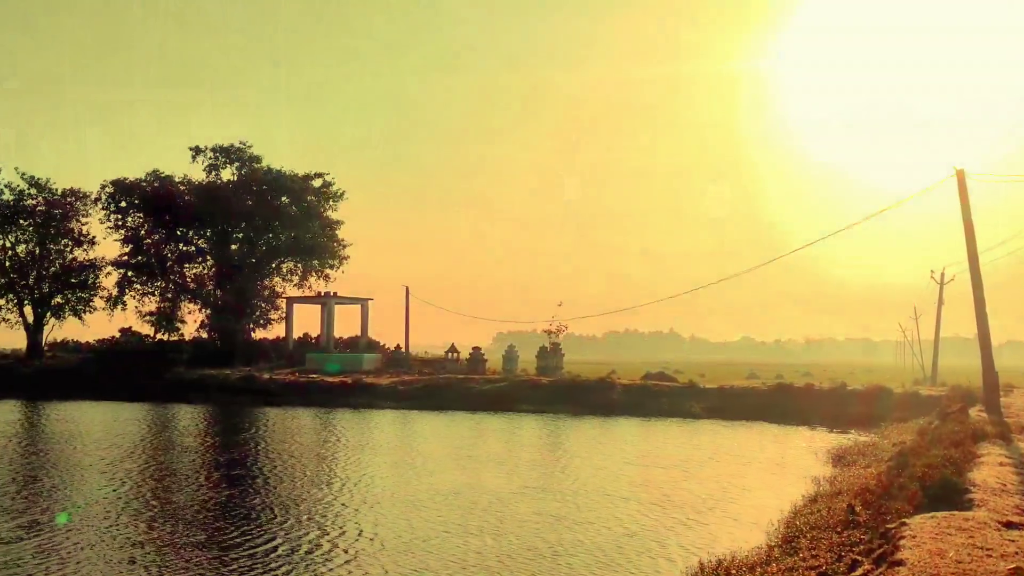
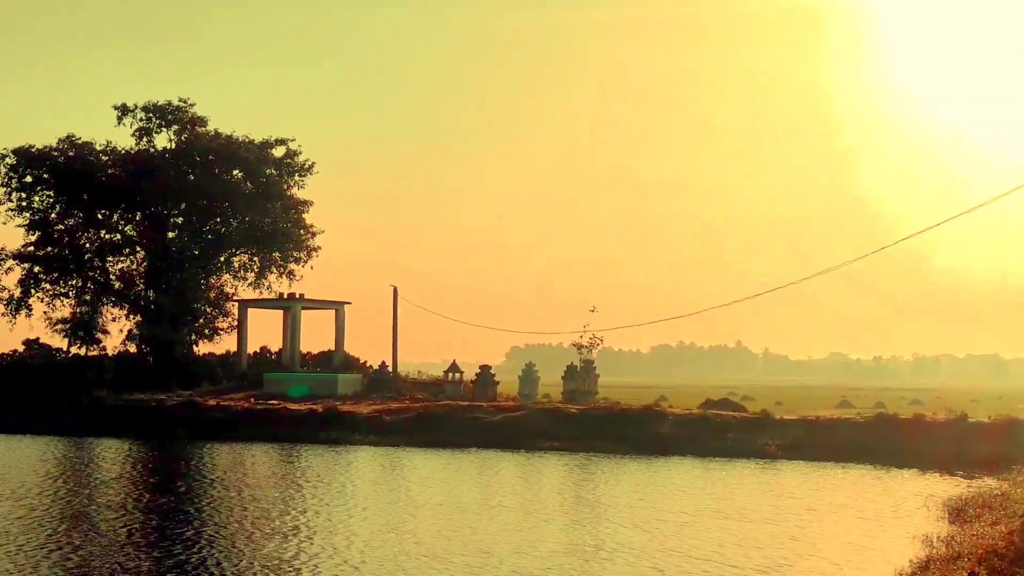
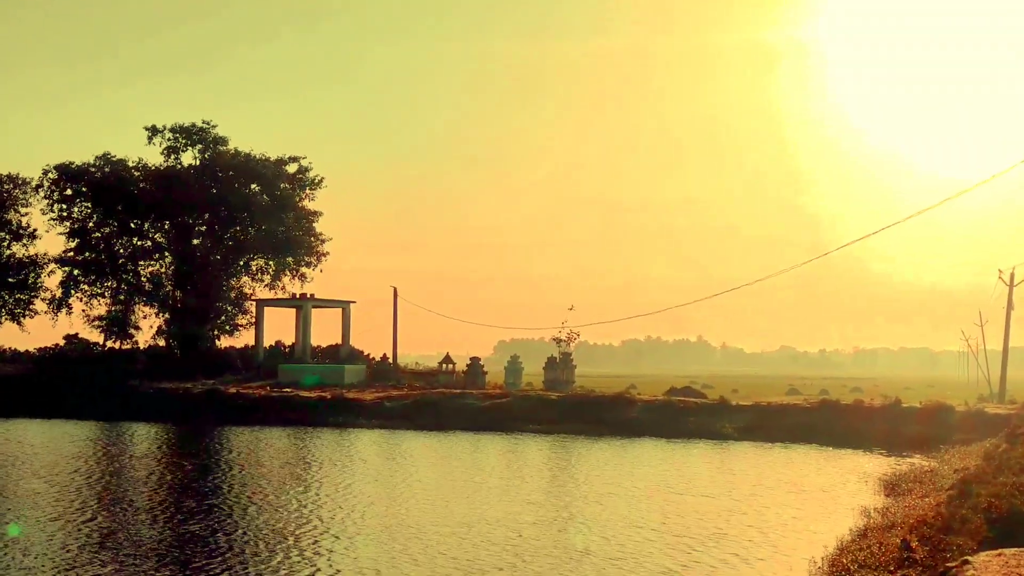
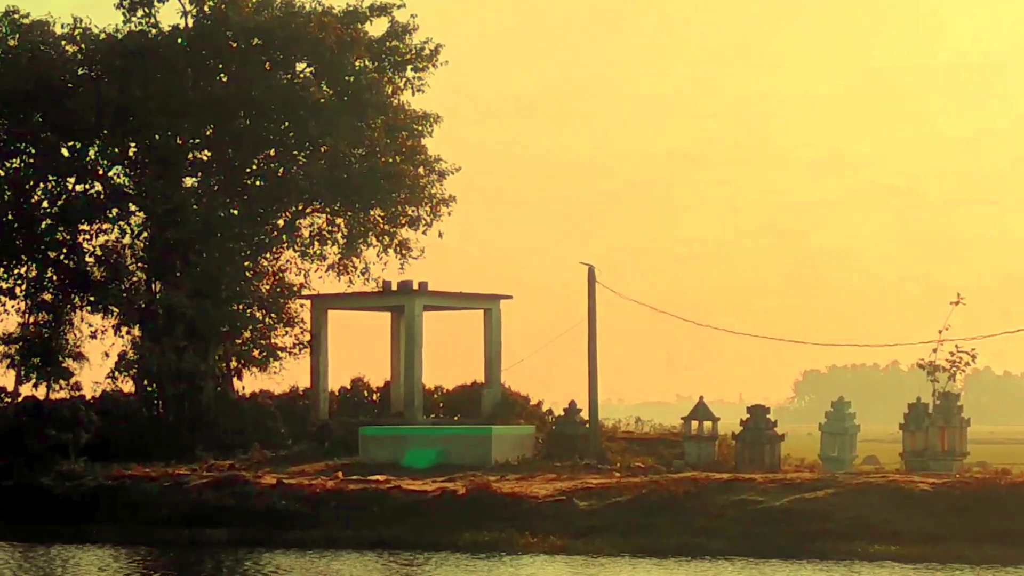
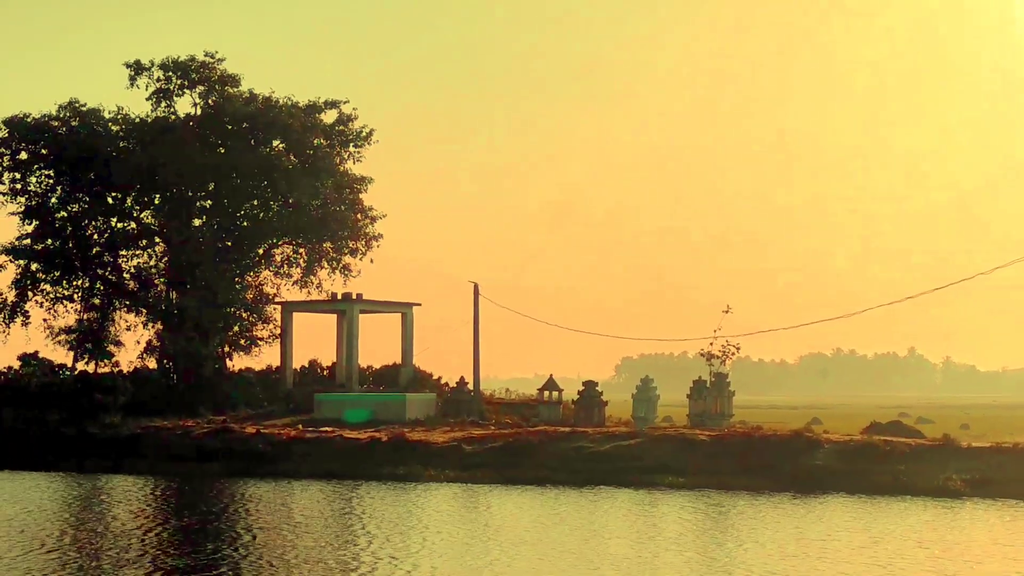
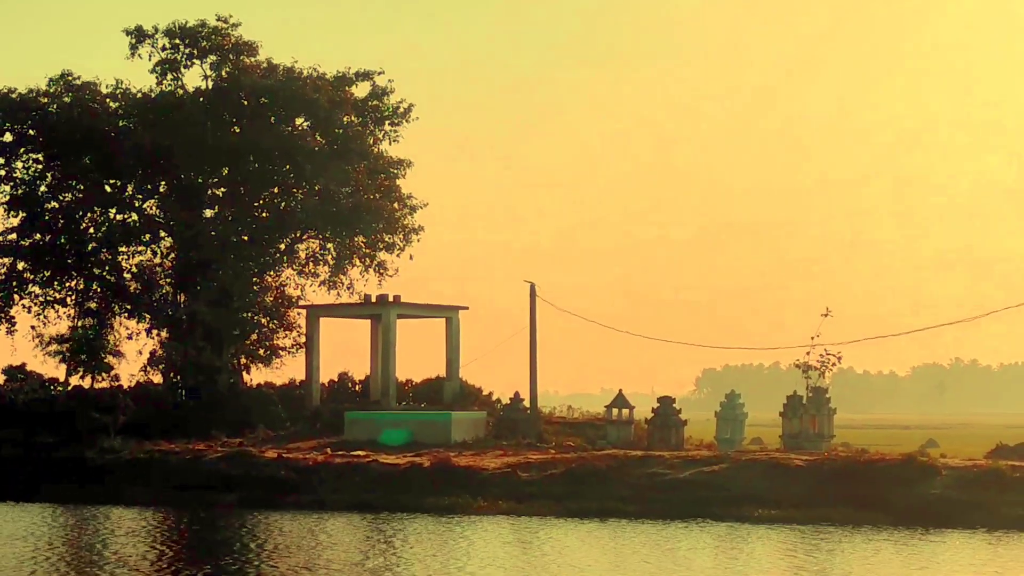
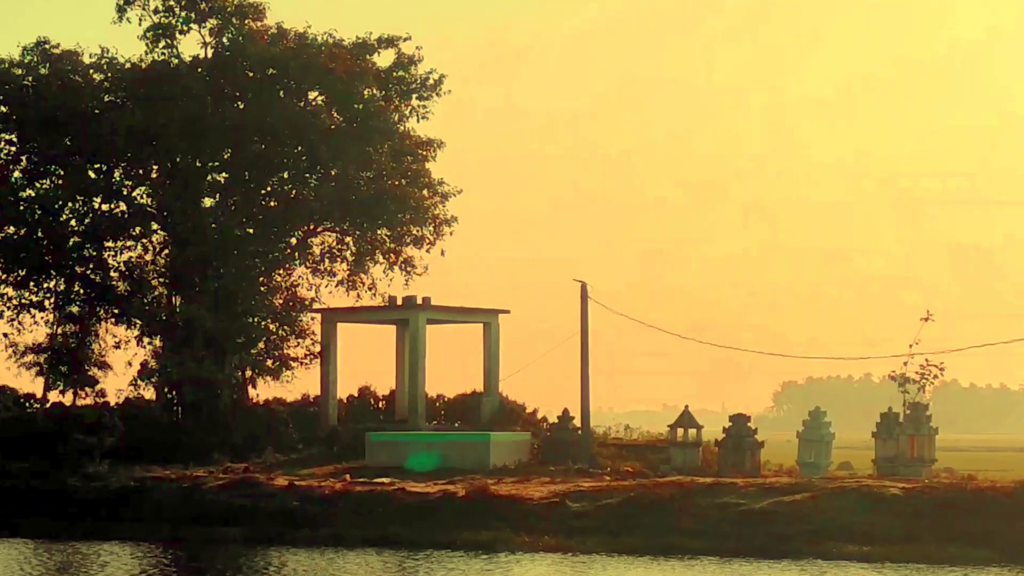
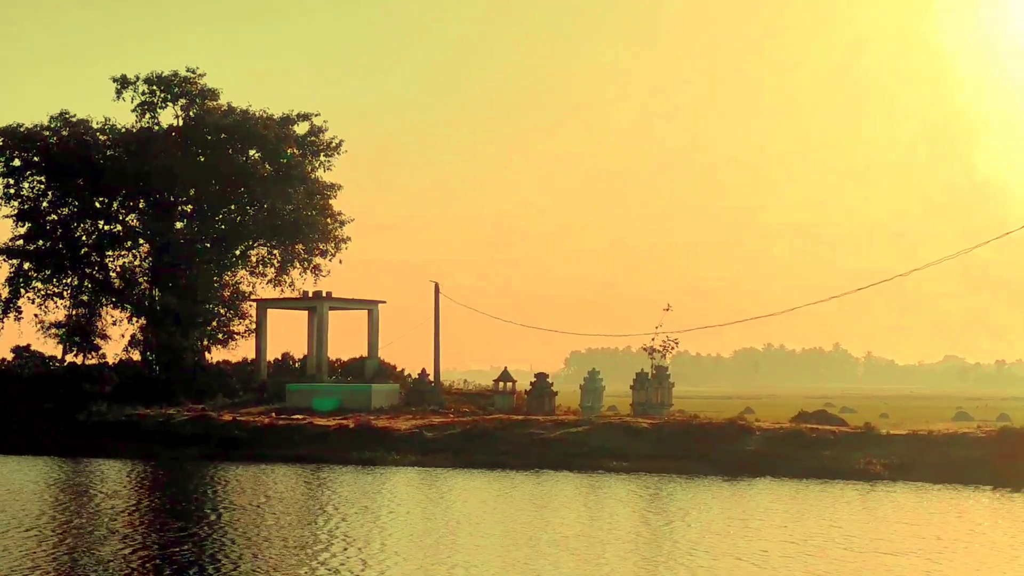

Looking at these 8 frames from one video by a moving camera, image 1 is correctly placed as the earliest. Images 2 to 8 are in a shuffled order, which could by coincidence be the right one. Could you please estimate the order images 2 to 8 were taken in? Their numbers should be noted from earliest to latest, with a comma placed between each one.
3, 2, 8, 5, 6, 7, 4
